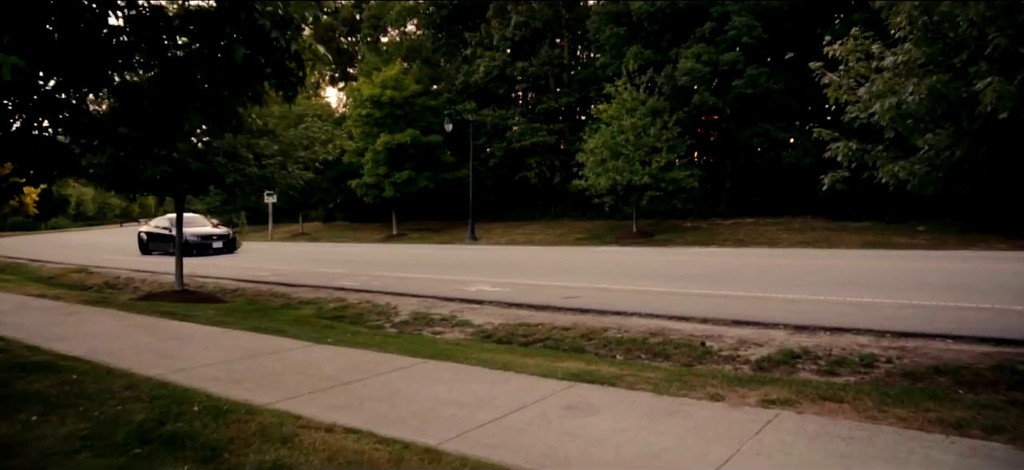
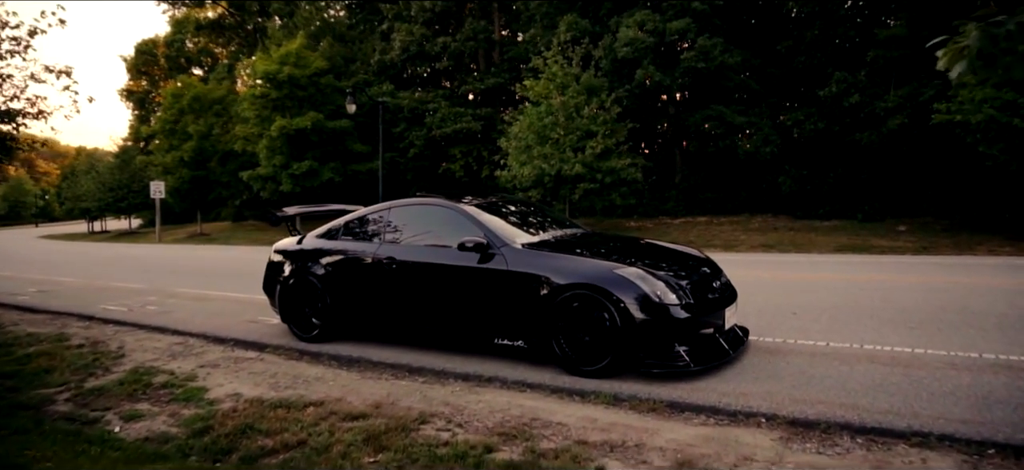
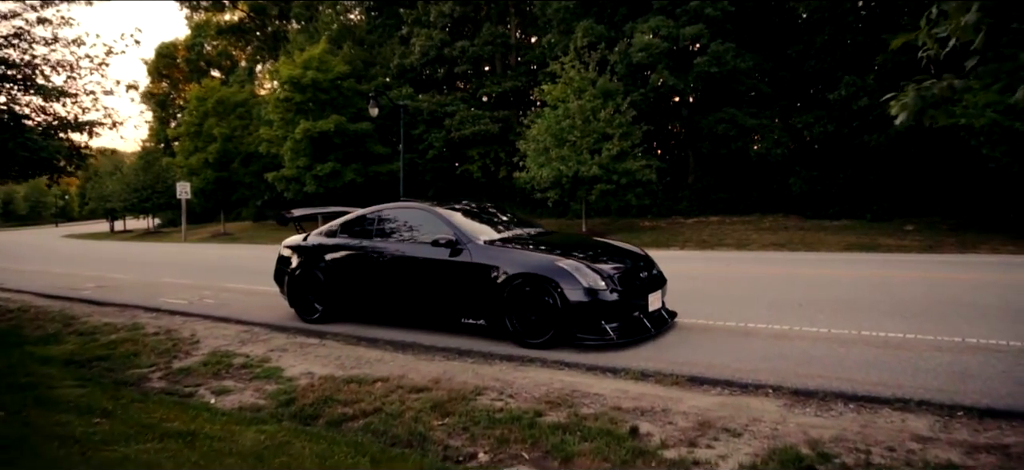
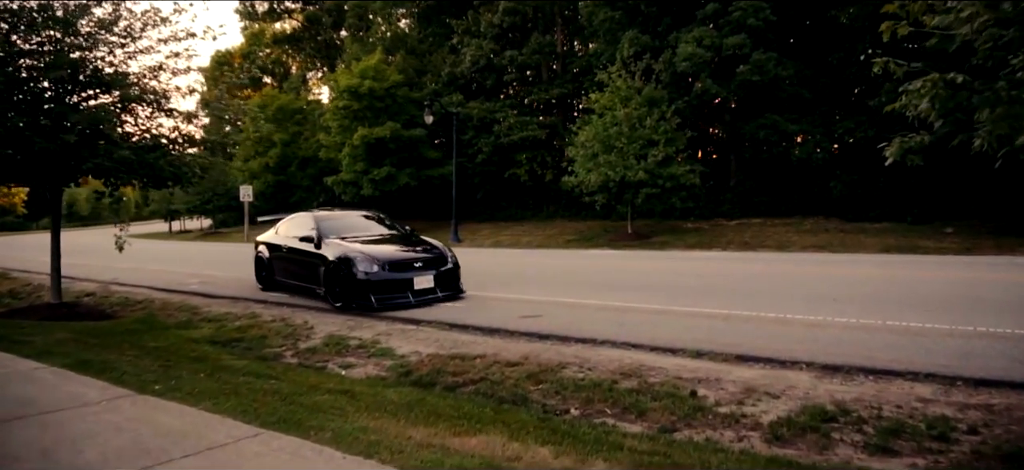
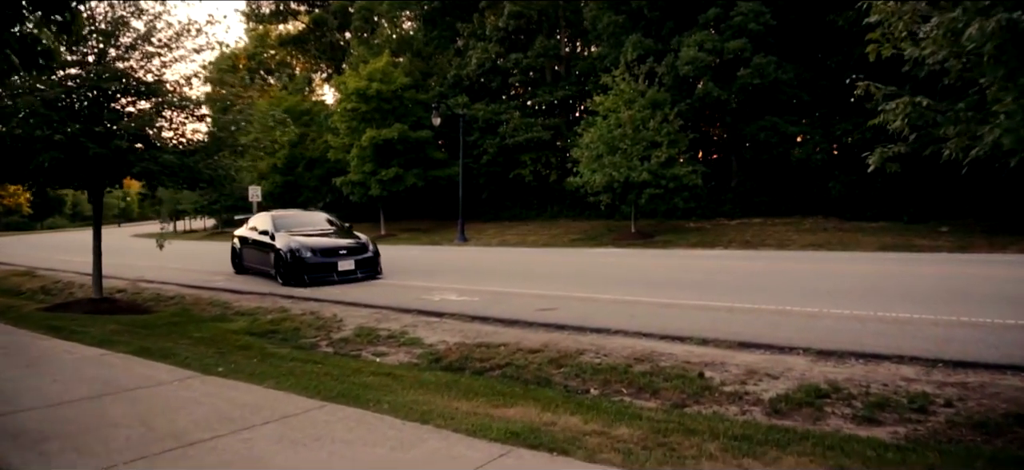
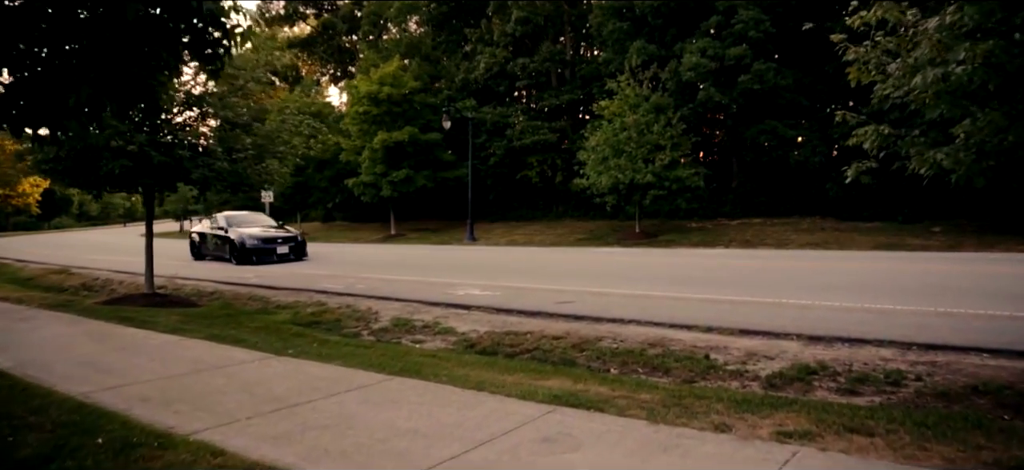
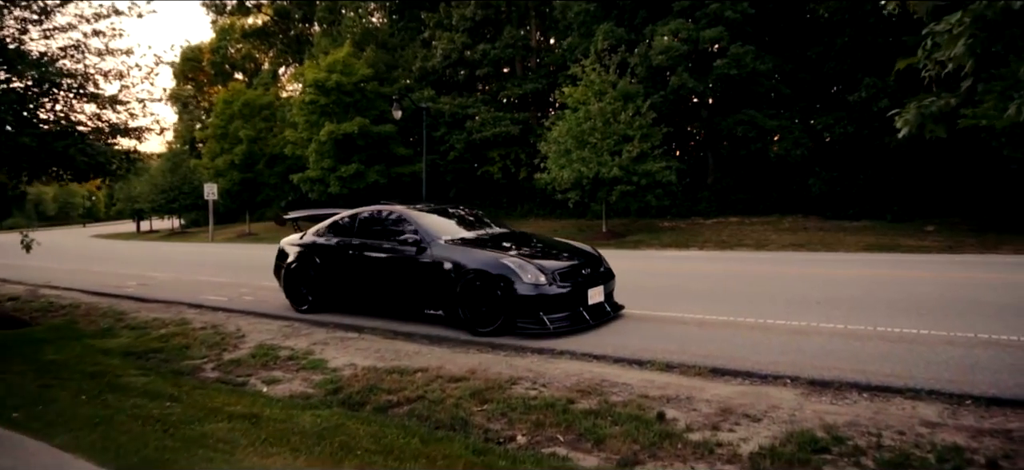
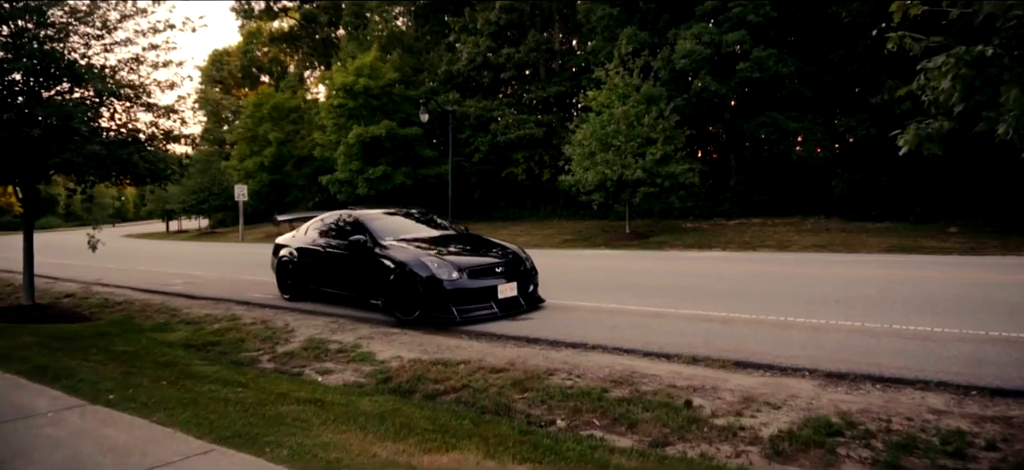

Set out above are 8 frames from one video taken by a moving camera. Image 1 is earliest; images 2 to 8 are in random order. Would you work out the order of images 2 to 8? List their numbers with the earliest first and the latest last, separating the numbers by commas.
6, 5, 4, 8, 7, 3, 2
